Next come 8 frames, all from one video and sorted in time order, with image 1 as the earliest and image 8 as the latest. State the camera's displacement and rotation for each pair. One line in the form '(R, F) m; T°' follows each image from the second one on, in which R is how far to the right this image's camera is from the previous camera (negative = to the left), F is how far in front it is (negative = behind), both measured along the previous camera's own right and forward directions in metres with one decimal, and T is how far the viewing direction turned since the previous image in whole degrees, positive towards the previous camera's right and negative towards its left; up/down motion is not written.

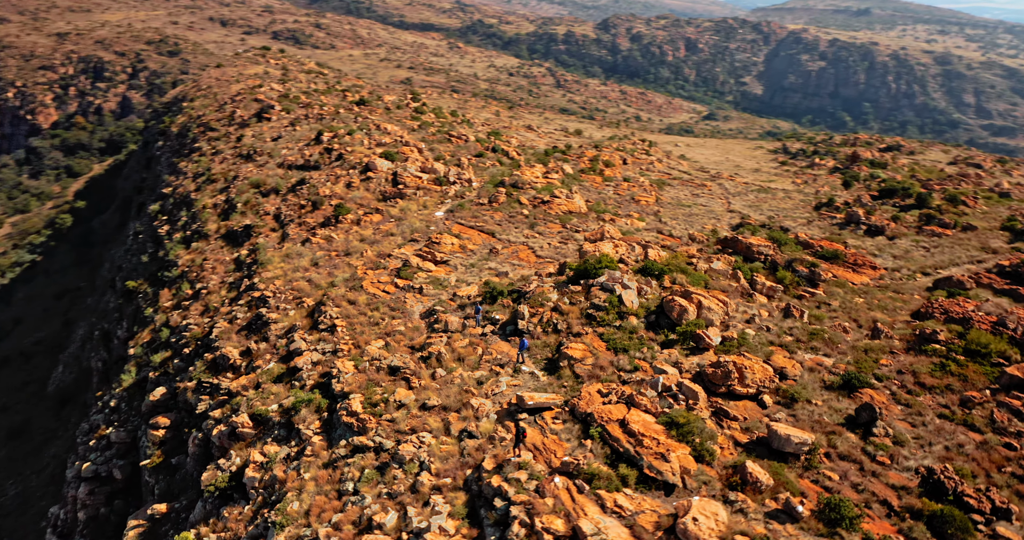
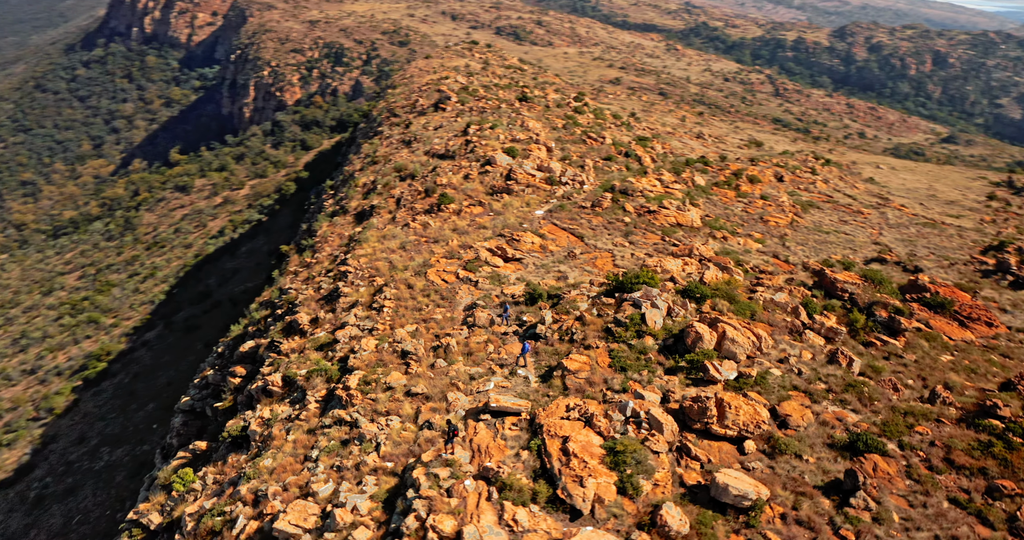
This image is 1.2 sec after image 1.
(+5.7, +0.8) m; -15°
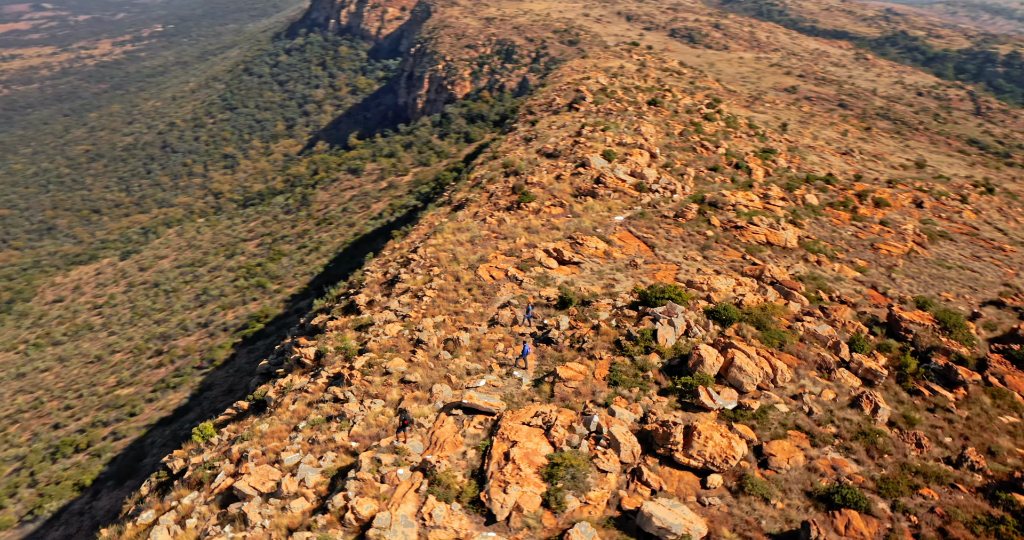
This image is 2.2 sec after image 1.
(+4.6, +0.5) m; -12°
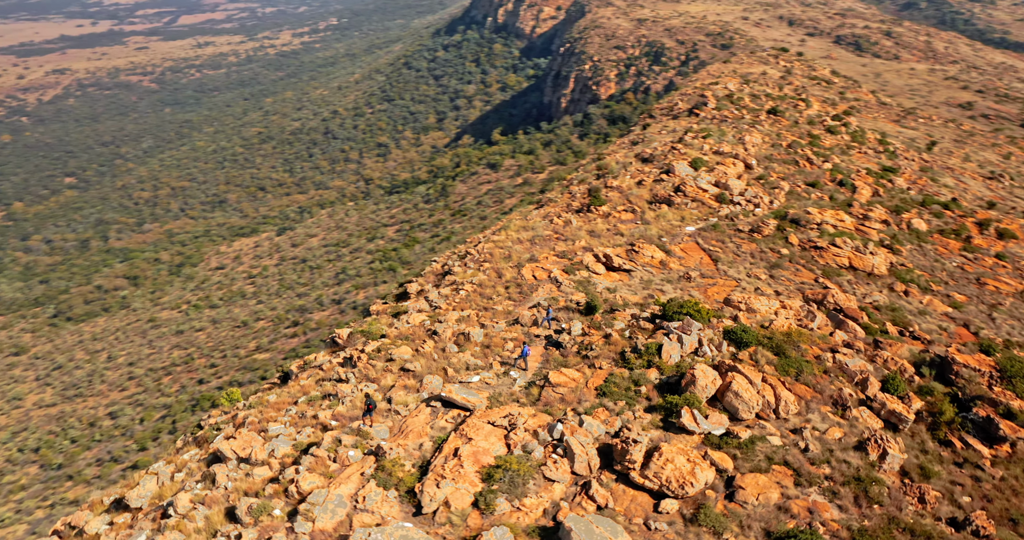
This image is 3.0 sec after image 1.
(+4.0, +0.4) m; -10°
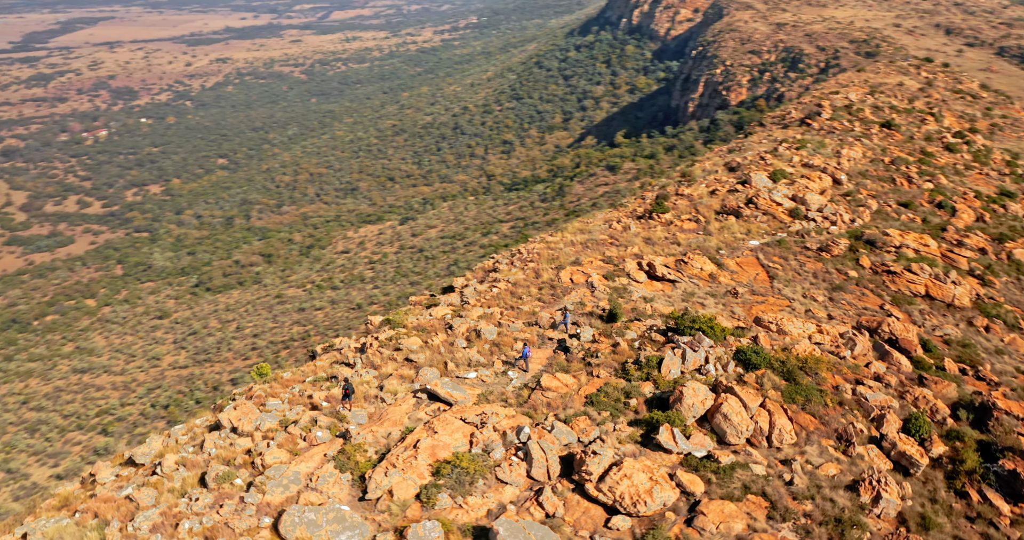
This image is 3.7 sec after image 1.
(+3.5, +0.3) m; -9°
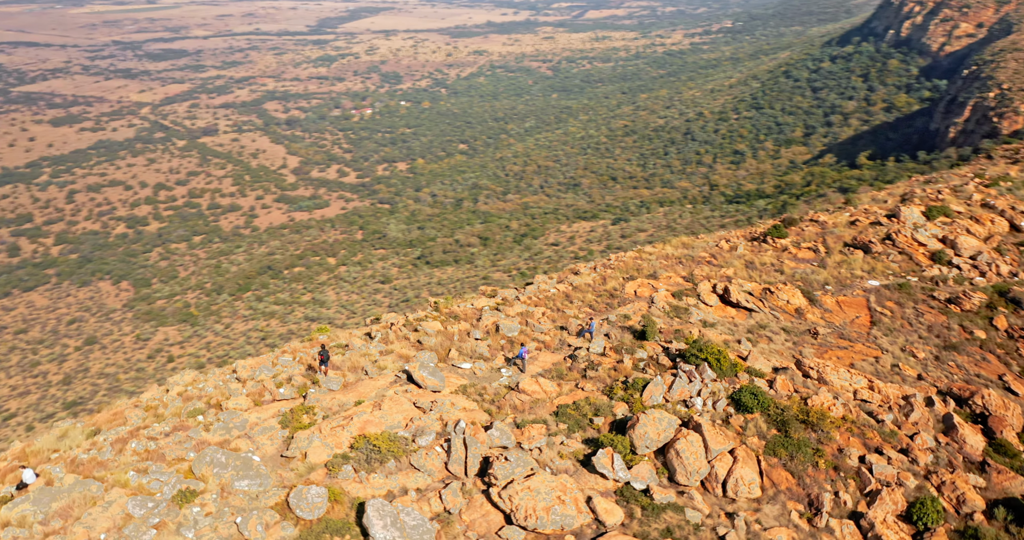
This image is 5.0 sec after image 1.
(+6.3, +0.9) m; -16°
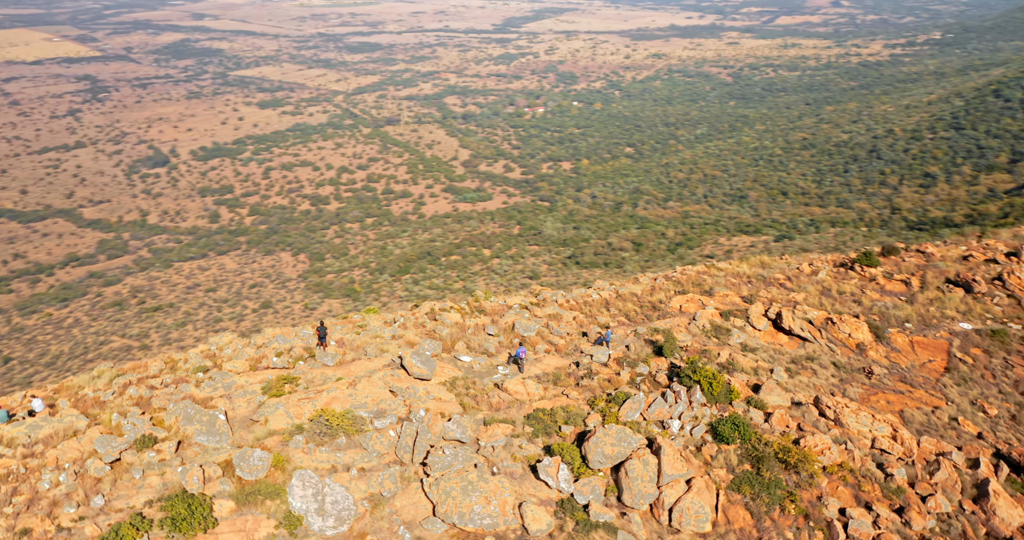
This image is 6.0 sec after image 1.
(+4.6, +0.5) m; -11°
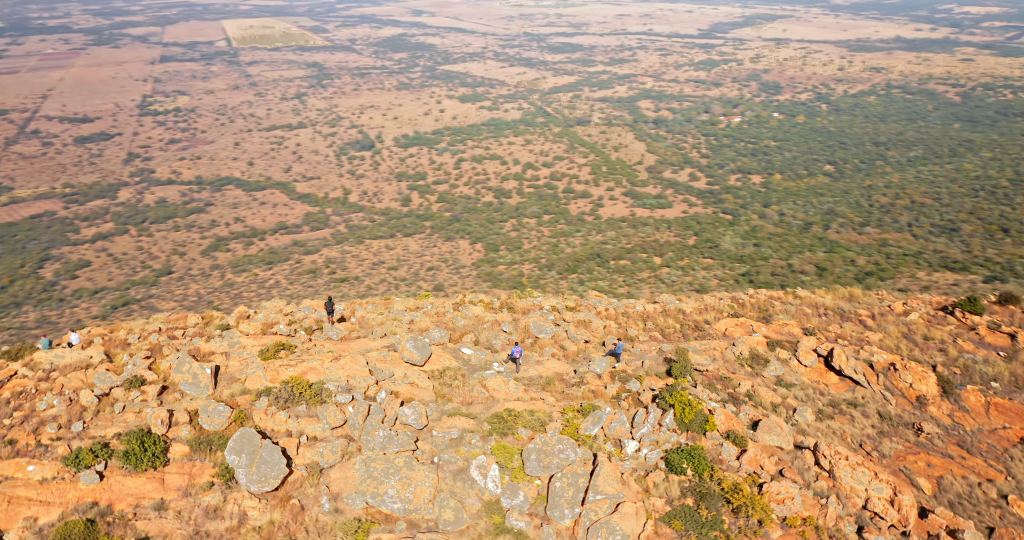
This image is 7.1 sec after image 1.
(+5.1, +0.5) m; -13°
